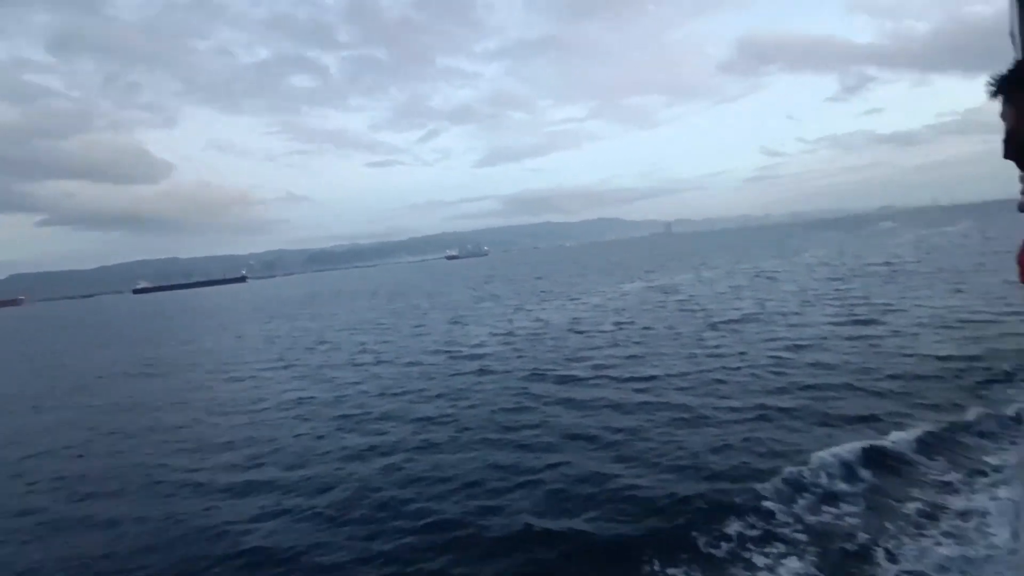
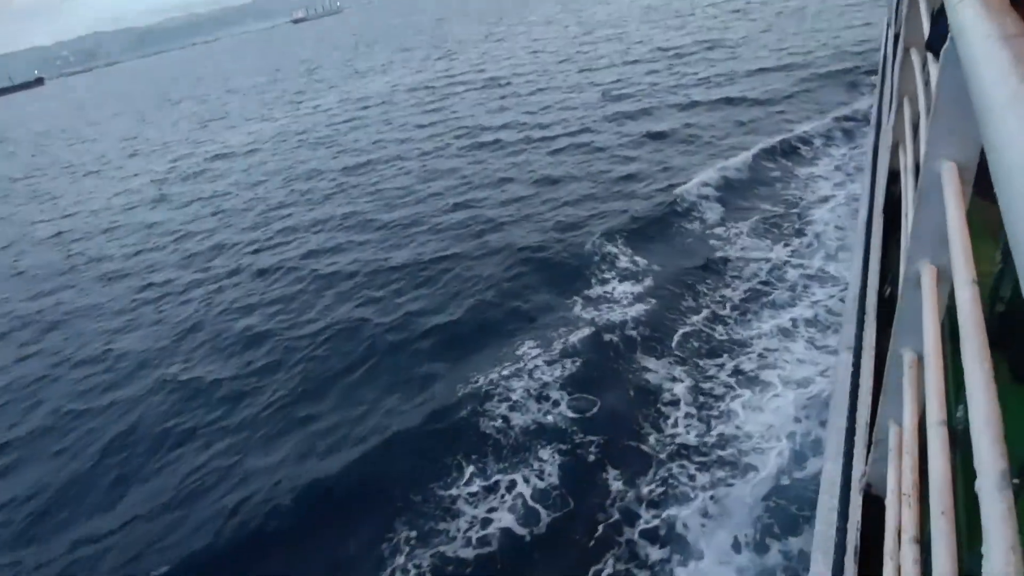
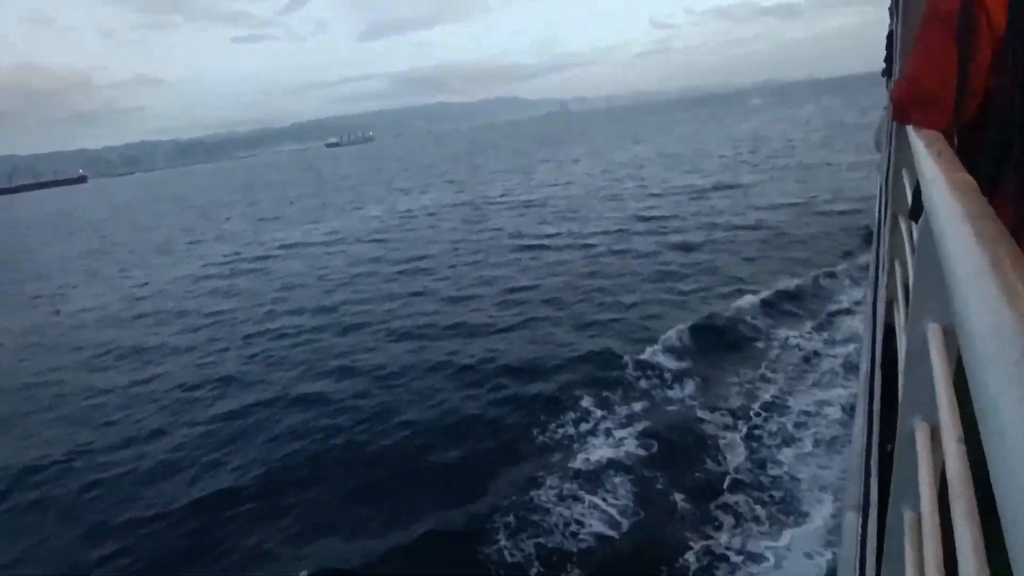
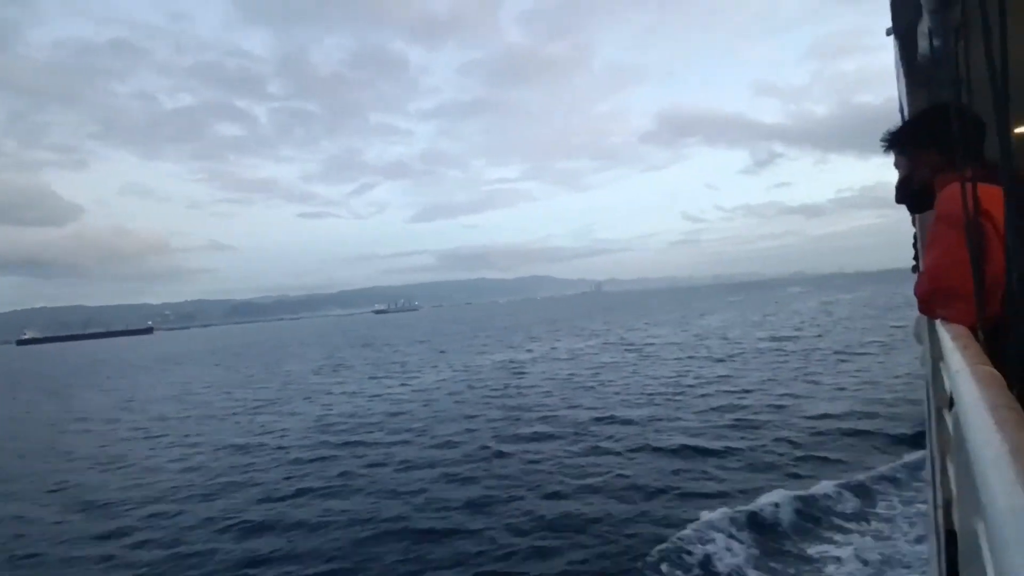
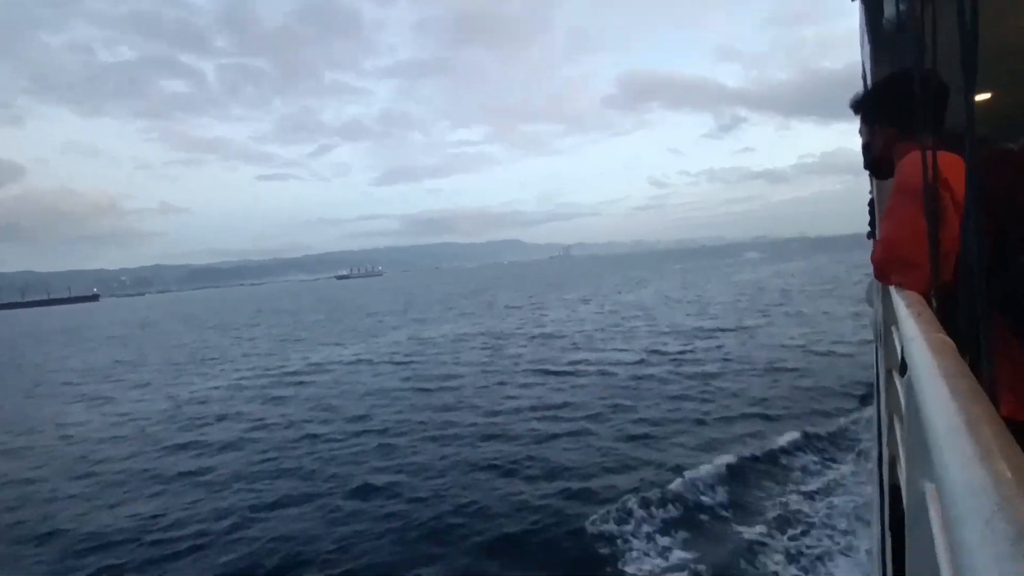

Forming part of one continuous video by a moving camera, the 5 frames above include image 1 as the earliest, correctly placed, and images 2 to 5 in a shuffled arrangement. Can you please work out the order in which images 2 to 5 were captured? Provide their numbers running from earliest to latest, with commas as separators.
4, 5, 3, 2
